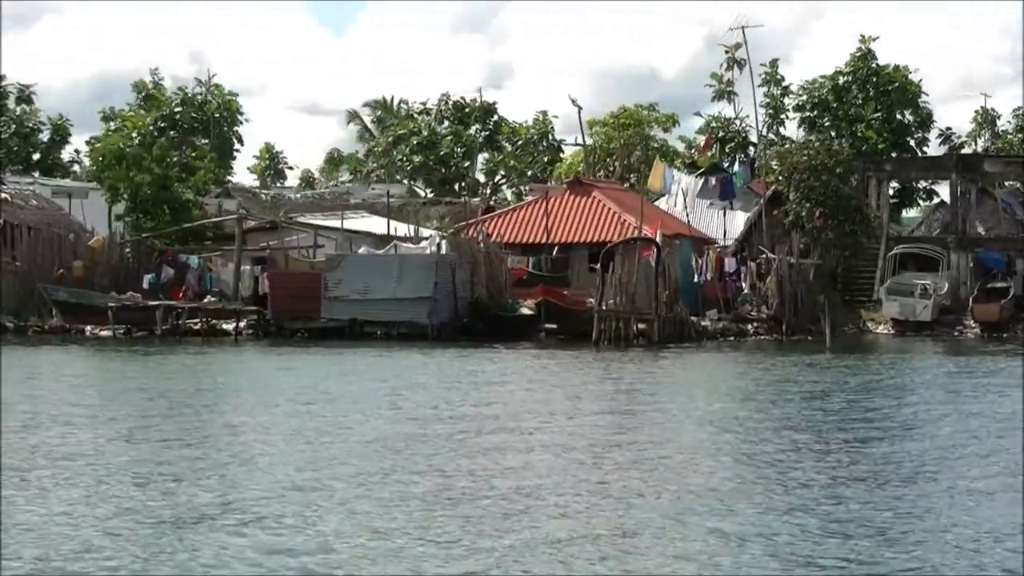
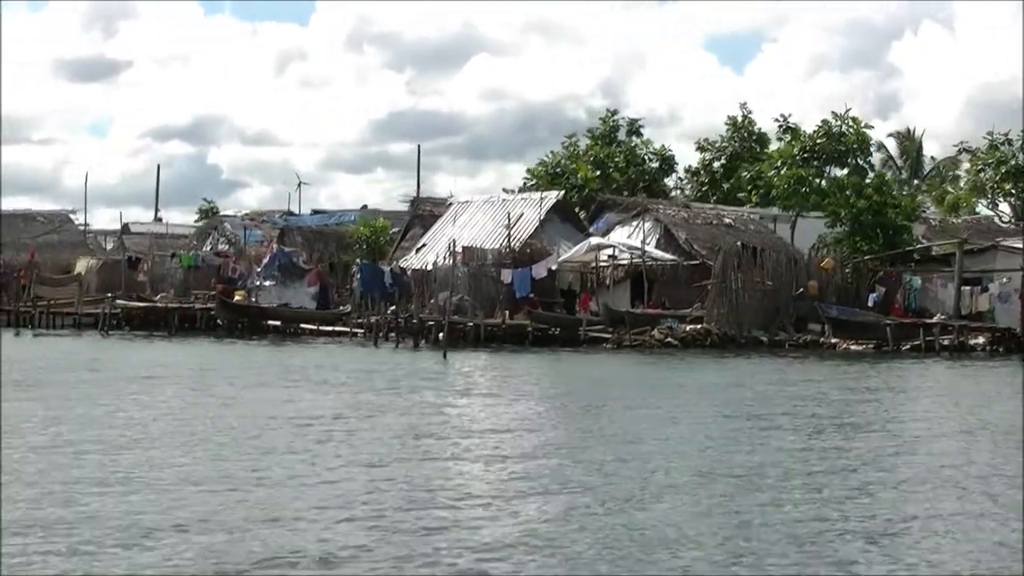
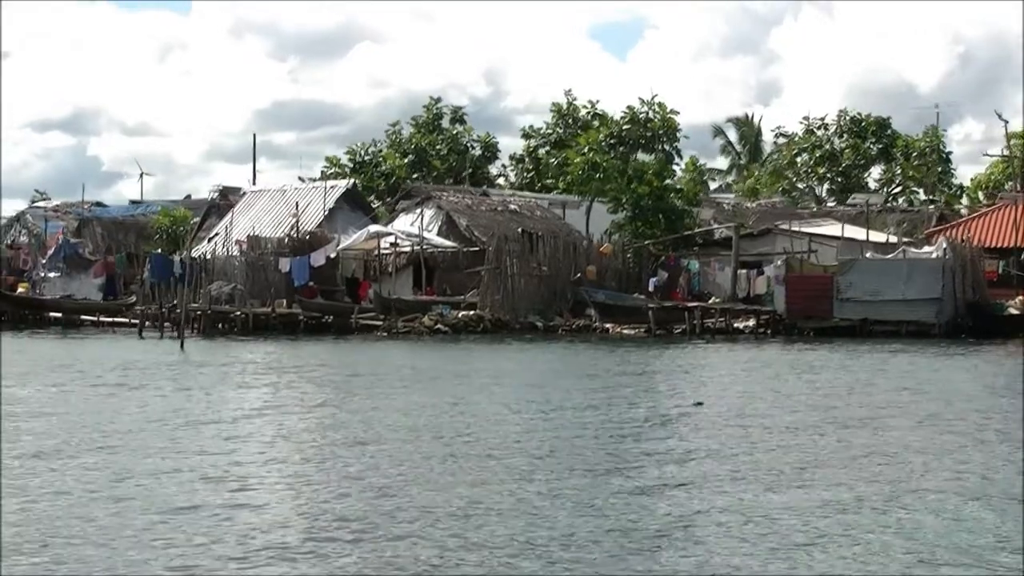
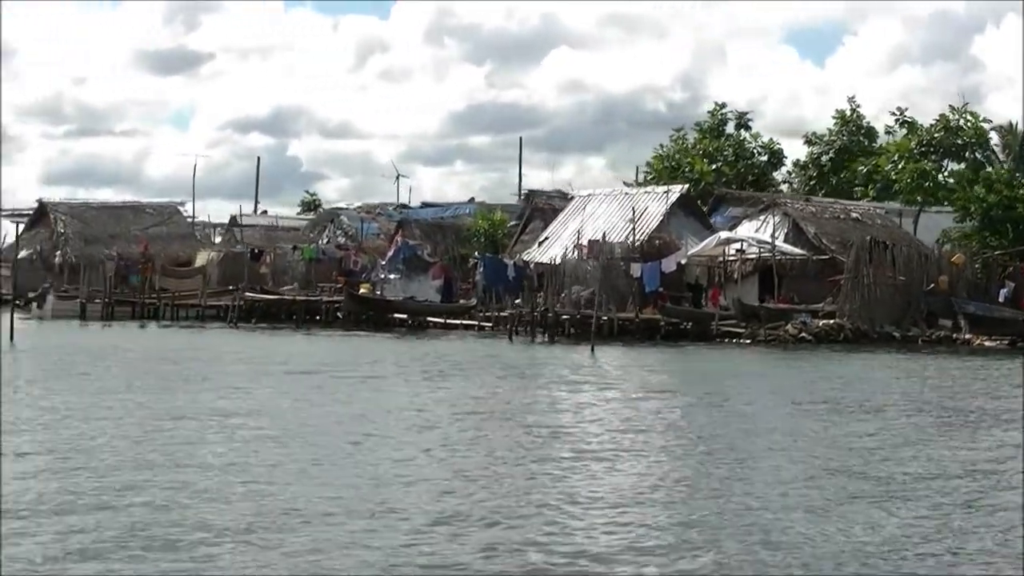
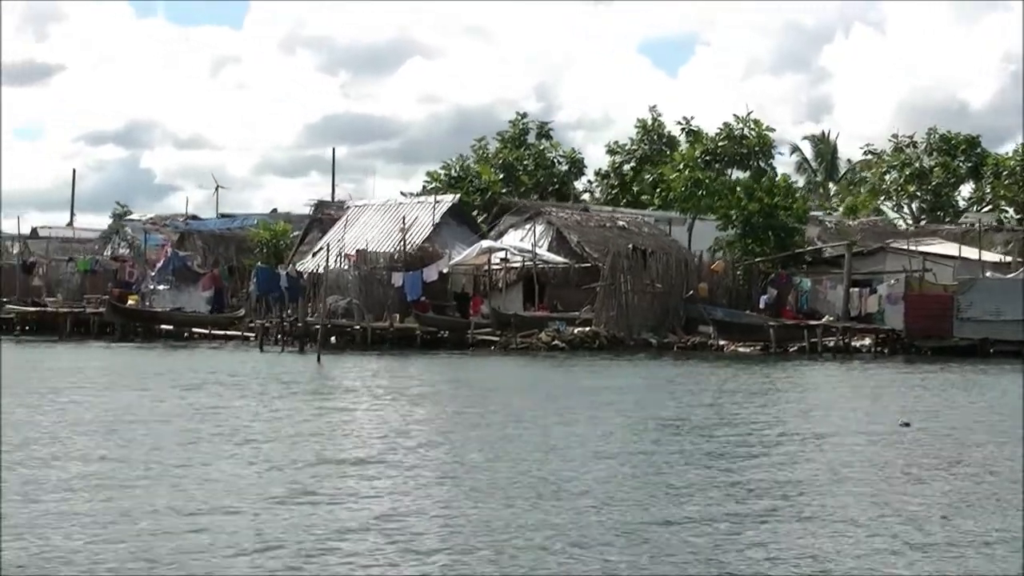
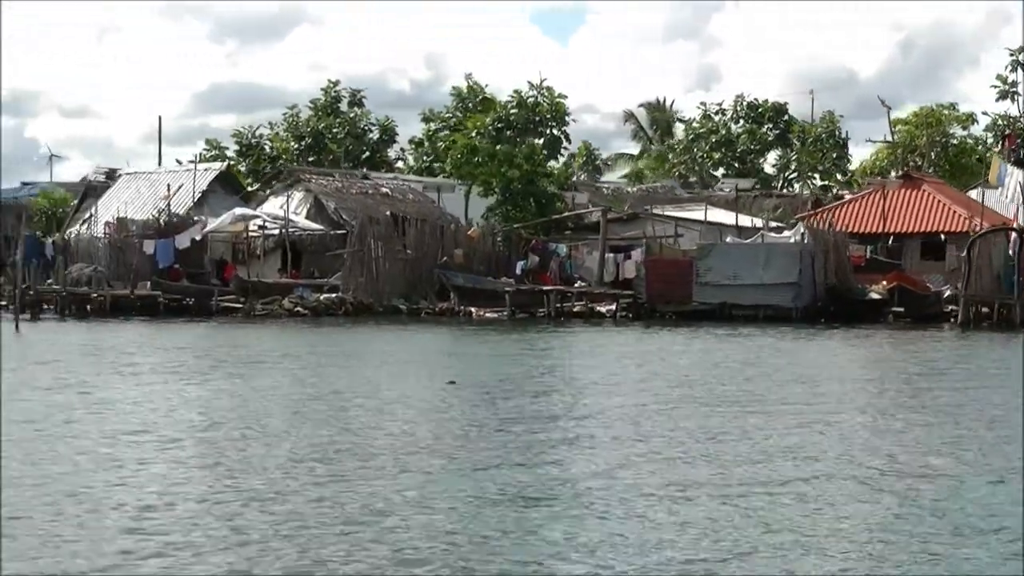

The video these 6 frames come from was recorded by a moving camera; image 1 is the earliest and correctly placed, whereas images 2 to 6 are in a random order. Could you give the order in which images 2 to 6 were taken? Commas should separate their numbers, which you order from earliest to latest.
6, 3, 5, 2, 4
